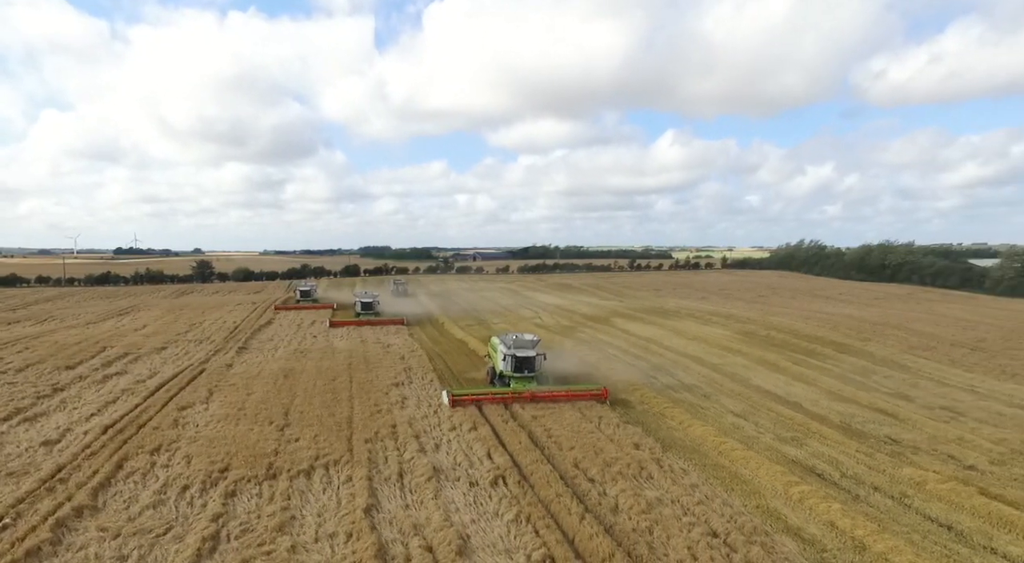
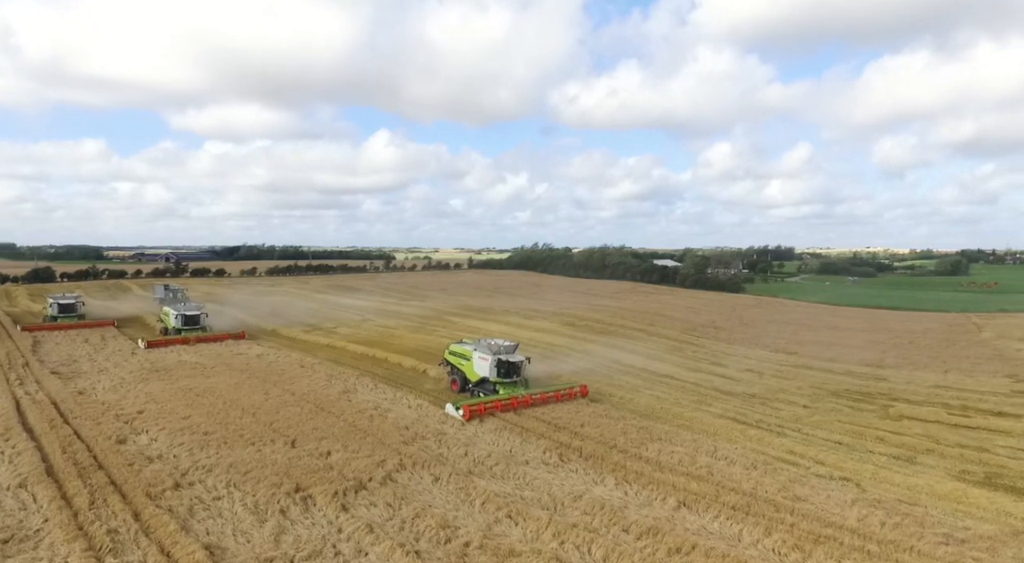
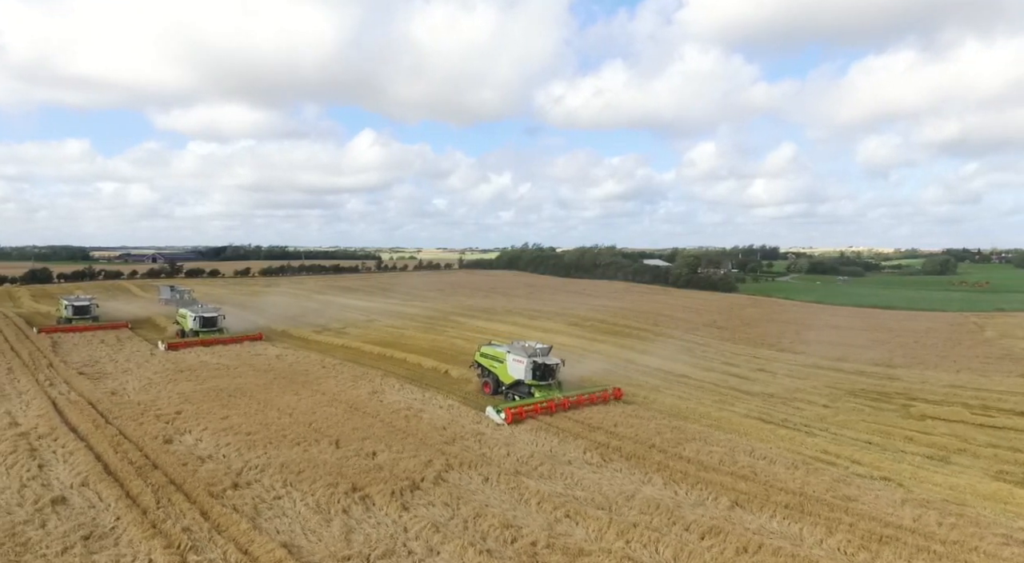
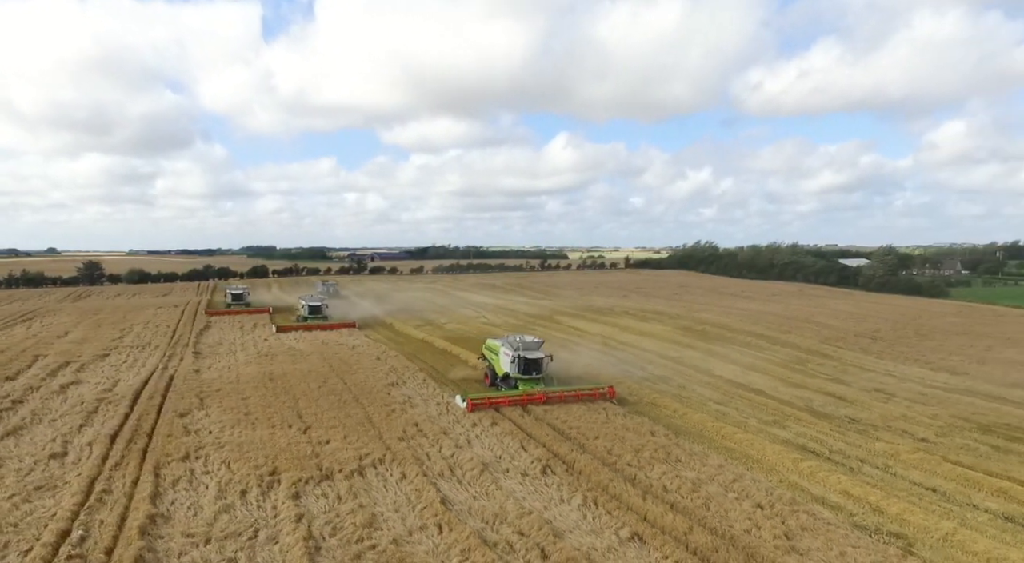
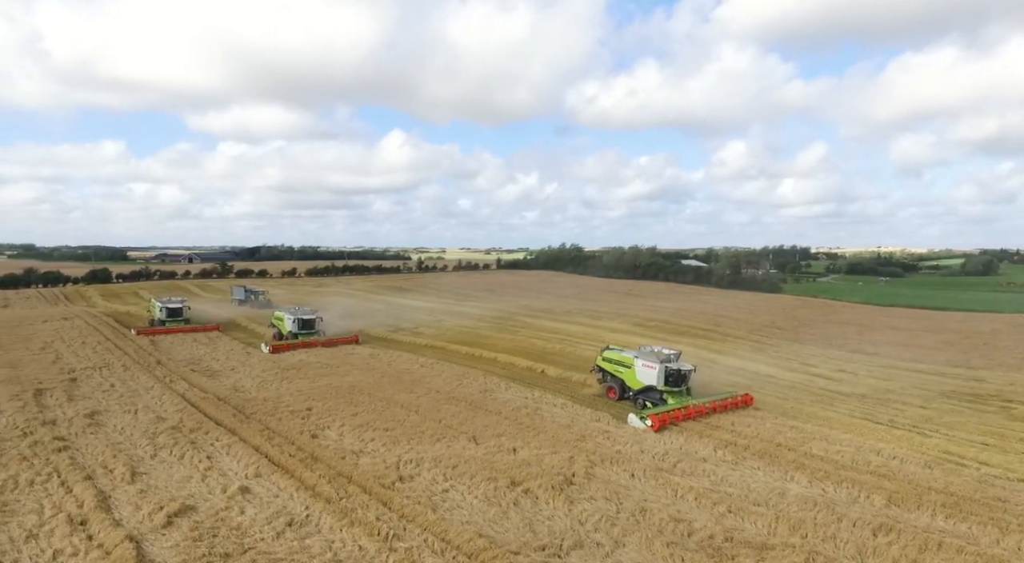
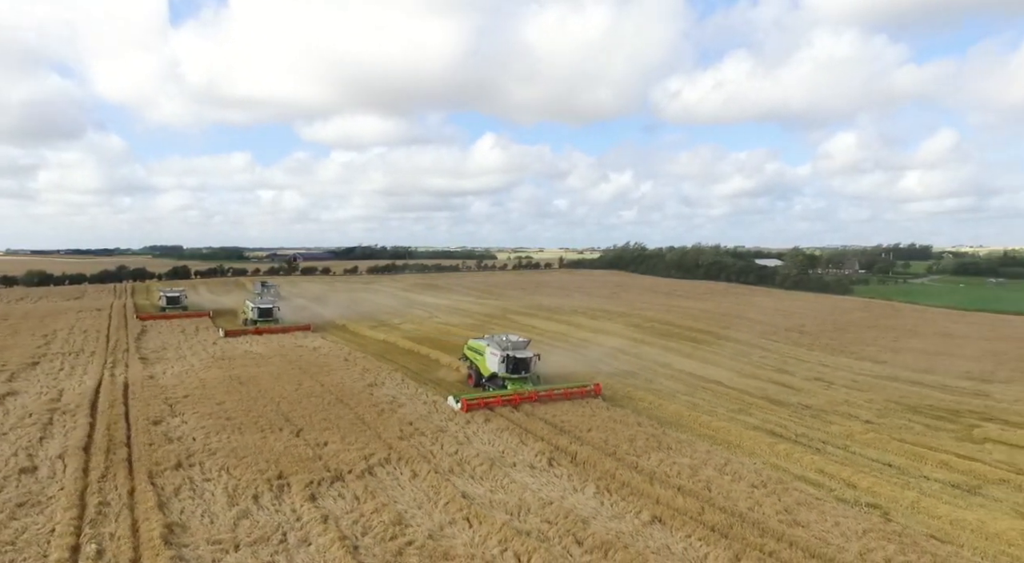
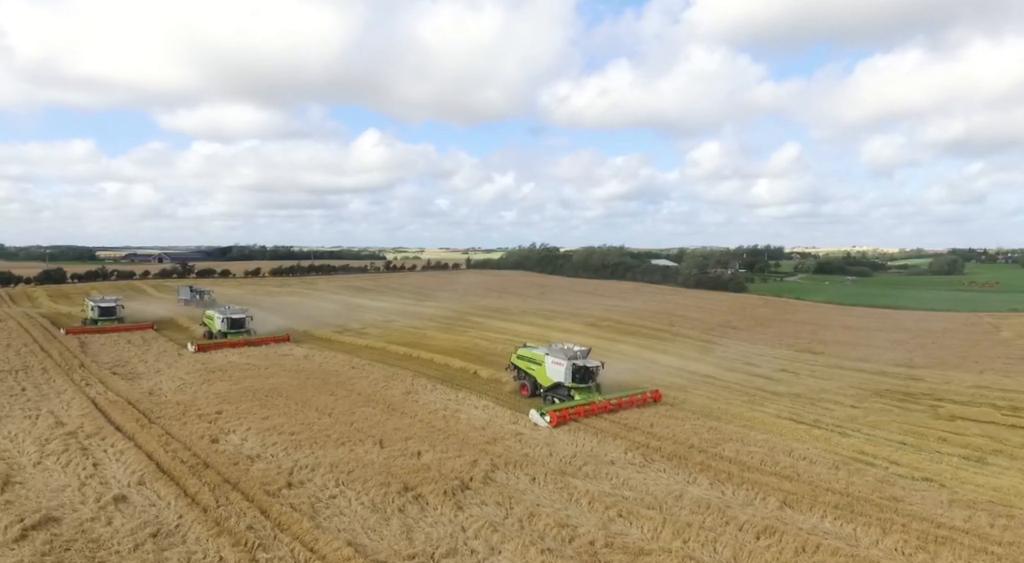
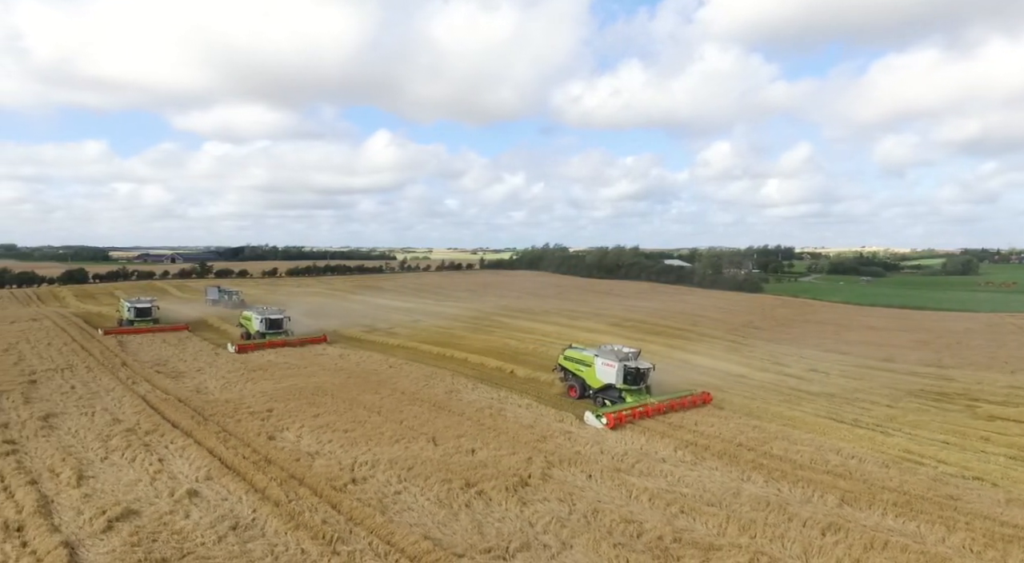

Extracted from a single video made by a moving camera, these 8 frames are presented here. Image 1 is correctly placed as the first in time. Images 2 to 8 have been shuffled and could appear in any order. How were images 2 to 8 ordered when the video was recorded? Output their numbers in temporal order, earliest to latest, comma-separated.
4, 6, 2, 3, 7, 8, 5
